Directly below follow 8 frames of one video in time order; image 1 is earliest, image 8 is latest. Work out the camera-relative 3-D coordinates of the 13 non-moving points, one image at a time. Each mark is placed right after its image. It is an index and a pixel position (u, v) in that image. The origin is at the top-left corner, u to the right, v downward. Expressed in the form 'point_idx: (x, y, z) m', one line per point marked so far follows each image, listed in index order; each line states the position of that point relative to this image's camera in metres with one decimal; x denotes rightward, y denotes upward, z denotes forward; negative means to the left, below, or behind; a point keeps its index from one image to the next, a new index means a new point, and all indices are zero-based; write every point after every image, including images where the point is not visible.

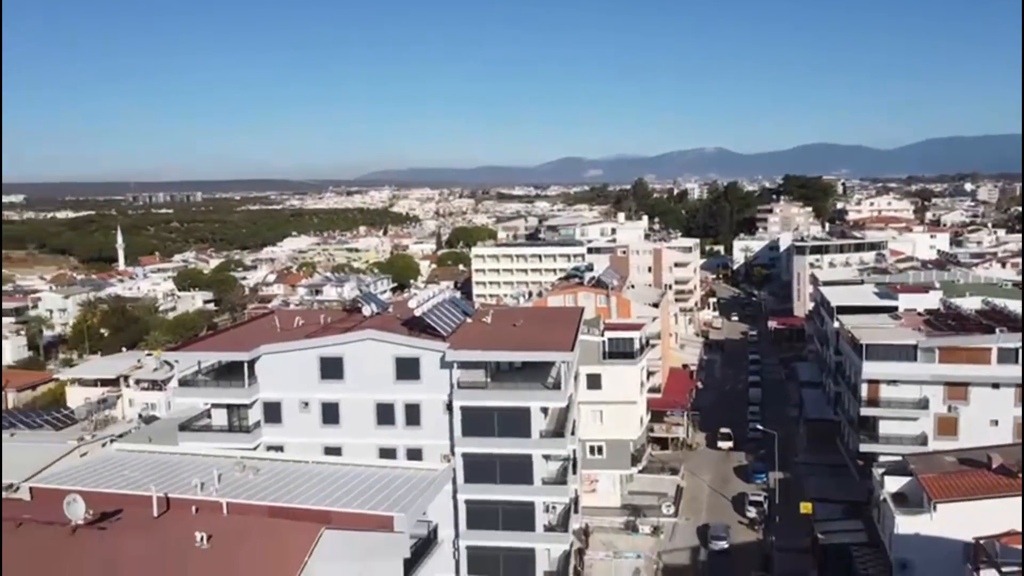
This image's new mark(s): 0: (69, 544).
0: (-10.1, -5.8, +18.2) m
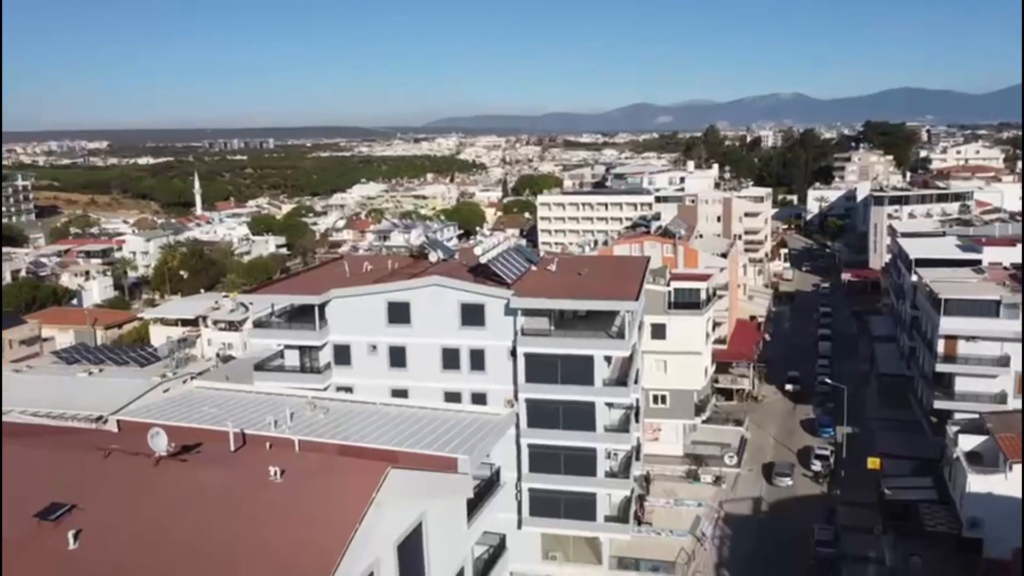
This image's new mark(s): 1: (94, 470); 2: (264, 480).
0: (-8.8, -4.5, +19.4) m
1: (-10.4, -4.5, +19.8) m
2: (-5.9, -4.5, +19.0) m
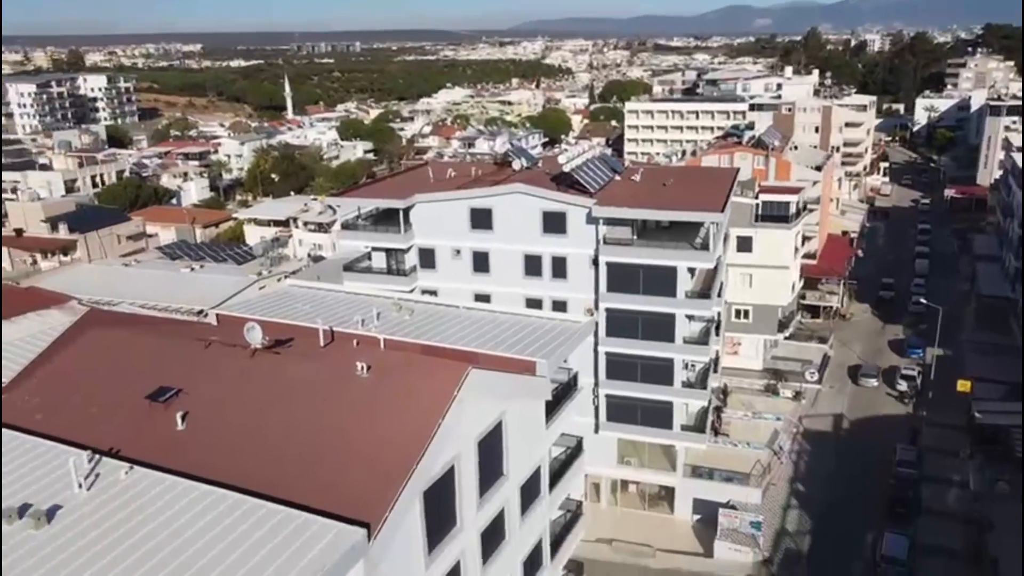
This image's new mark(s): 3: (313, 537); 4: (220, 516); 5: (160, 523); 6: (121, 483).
0: (-6.8, -2.0, +20.7) m
1: (-8.4, -1.8, +21.2) m
2: (-4.0, -2.2, +19.9) m
3: (-3.6, -4.5, +14.5) m
4: (-5.6, -4.3, +15.3) m
5: (-6.7, -4.5, +15.2) m
6: (-8.0, -4.0, +16.5) m
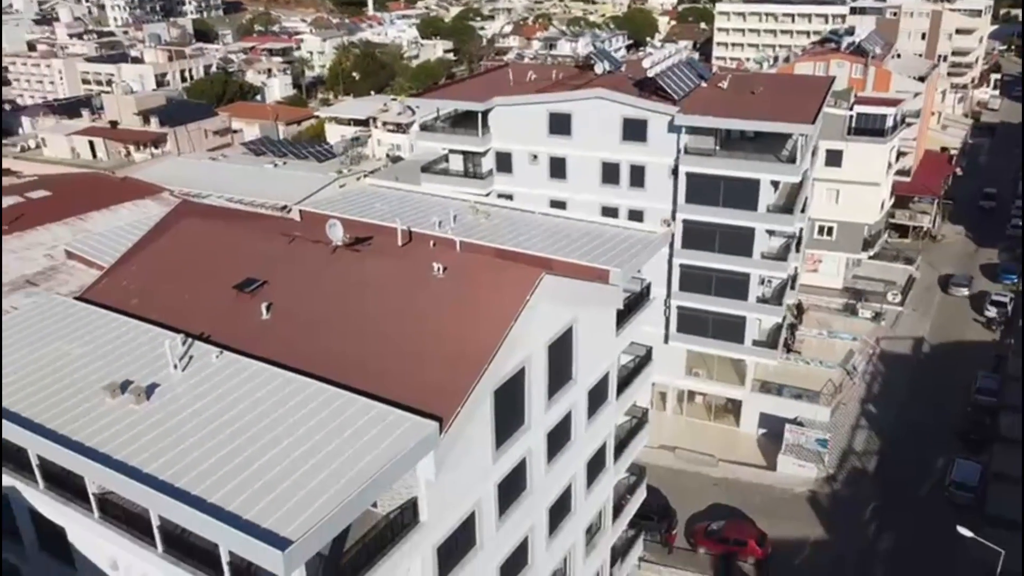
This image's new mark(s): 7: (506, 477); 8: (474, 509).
0: (-4.9, +0.7, +21.4) m
1: (-6.4, +1.0, +22.0) m
2: (-2.2, +0.3, +20.4) m
3: (-2.3, -2.6, +15.2) m
4: (-4.2, -2.3, +16.2) m
5: (-5.3, -2.4, +16.2) m
6: (-6.6, -1.7, +17.6) m
7: (-0.2, -4.4, +18.8) m
8: (-0.8, -4.9, +17.7) m
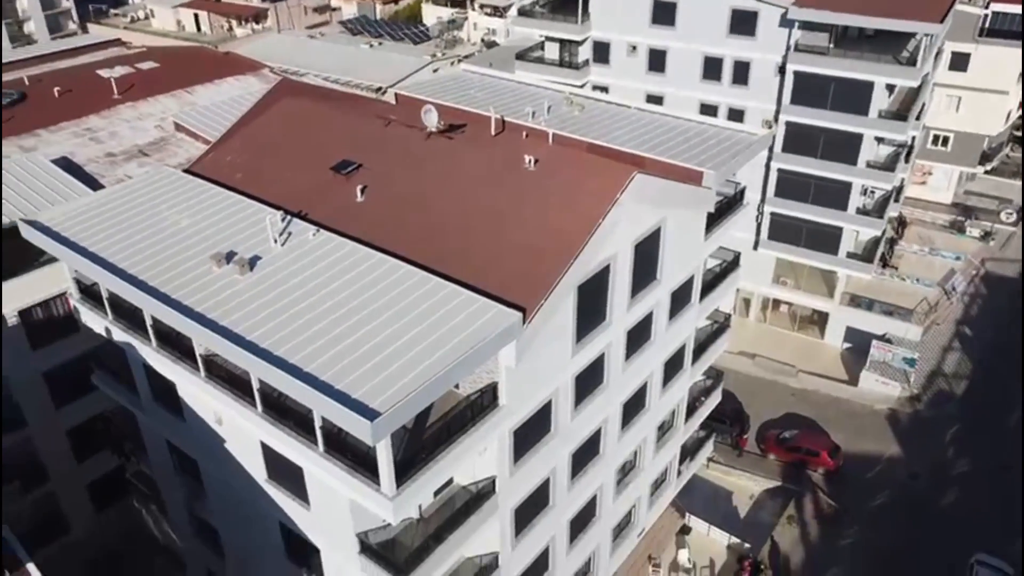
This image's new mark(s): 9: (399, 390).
0: (-2.4, +3.8, +21.5) m
1: (-3.8, +4.3, +22.3) m
2: (+0.2, +3.1, +20.4) m
3: (-0.7, -0.5, +15.7) m
4: (-2.5, +0.1, +16.8) m
5: (-3.6, +0.1, +16.9) m
6: (-4.6, +1.0, +18.3) m
7: (+1.7, -1.9, +19.2) m
8: (+0.9, -2.5, +18.3) m
9: (-2.0, -1.8, +13.8) m
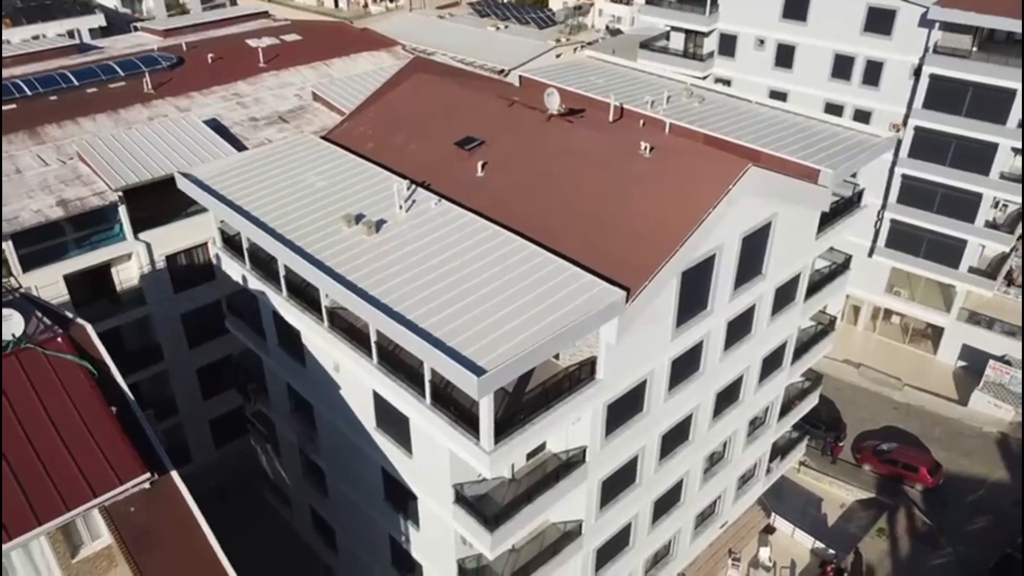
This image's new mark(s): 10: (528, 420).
0: (+0.9, +4.5, +22.4) m
1: (-0.4, +5.1, +23.3) m
2: (+3.2, +3.5, +20.9) m
3: (+1.4, 0.0, +16.5) m
4: (-0.2, +0.7, +17.8) m
5: (-1.2, +0.8, +18.1) m
6: (-2.0, +1.9, +19.6) m
7: (+4.1, -1.6, +19.7) m
8: (+3.2, -2.1, +18.9) m
9: (-0.1, -1.2, +14.8) m
10: (+0.3, -2.7, +16.2) m
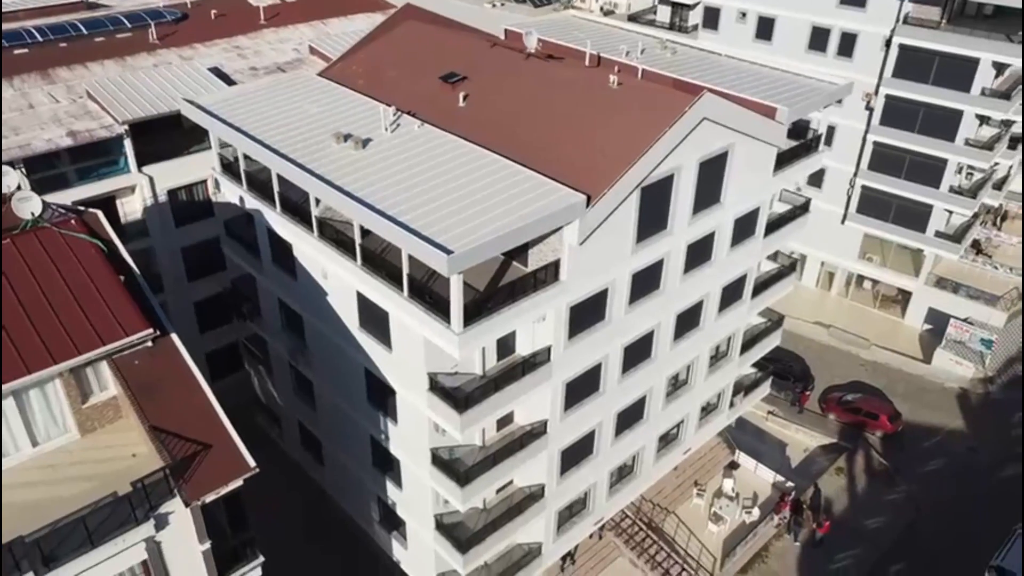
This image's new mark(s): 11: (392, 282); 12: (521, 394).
0: (+0.3, +6.7, +24.1) m
1: (-1.0, +7.3, +25.0) m
2: (+2.6, +5.7, +22.7) m
3: (+0.8, +2.2, +18.3) m
4: (-0.8, +2.9, +19.5) m
5: (-1.9, +3.1, +19.8) m
6: (-2.6, +4.1, +21.3) m
7: (+3.5, +0.5, +21.5) m
8: (+2.5, 0.0, +20.7) m
9: (-0.8, +1.0, +16.6) m
10: (-0.4, -0.5, +18.0) m
11: (-2.8, +0.1, +18.8) m
12: (+0.2, -2.6, +19.7) m
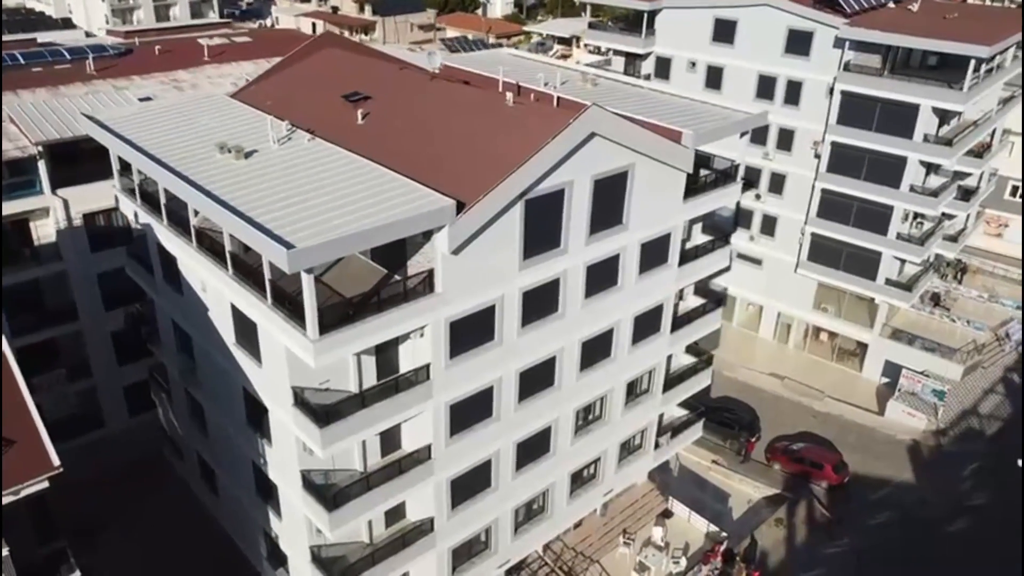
0: (-2.5, +5.9, +23.9) m
1: (-3.7, +6.5, +24.8) m
2: (-0.2, +5.1, +22.3) m
3: (-2.1, +2.0, +17.6) m
4: (-3.6, +2.7, +18.9) m
5: (-4.7, +2.8, +19.2) m
6: (-5.4, +3.7, +20.8) m
7: (+0.6, 0.0, +20.7) m
8: (-0.4, -0.4, +19.8) m
9: (-3.7, +1.0, +15.8) m
10: (-3.3, -0.6, +17.1) m
11: (-5.7, 0.0, +18.0) m
12: (-2.7, -2.9, +18.7) m
